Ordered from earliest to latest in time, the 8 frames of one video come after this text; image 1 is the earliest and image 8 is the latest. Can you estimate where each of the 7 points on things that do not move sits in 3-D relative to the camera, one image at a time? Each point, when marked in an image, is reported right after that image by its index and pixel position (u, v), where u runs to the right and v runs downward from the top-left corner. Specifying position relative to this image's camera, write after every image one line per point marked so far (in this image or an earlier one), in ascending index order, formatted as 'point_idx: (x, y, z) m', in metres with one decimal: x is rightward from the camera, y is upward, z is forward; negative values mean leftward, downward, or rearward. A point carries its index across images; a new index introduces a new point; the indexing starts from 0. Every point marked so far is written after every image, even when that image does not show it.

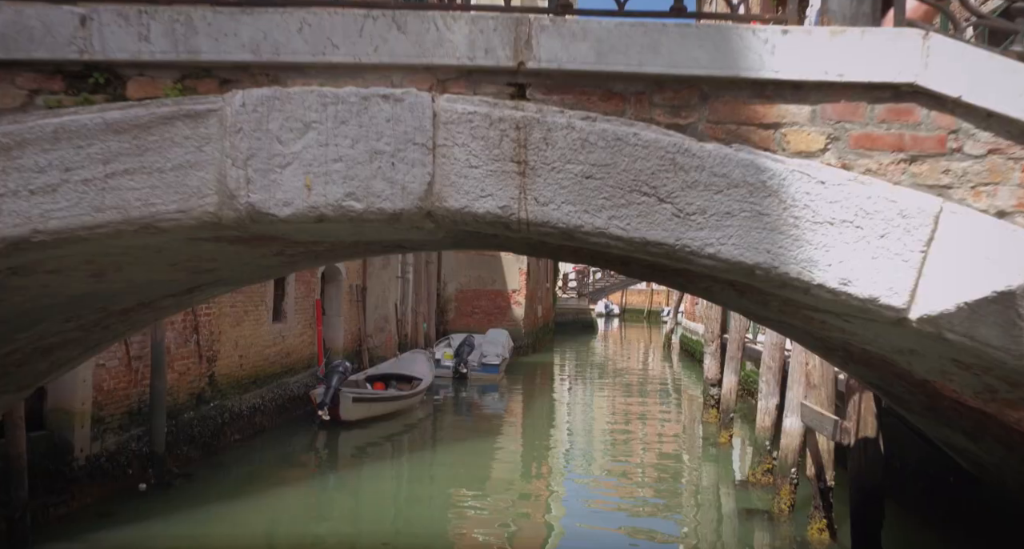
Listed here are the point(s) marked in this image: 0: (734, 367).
0: (+2.9, -1.2, +11.6) m
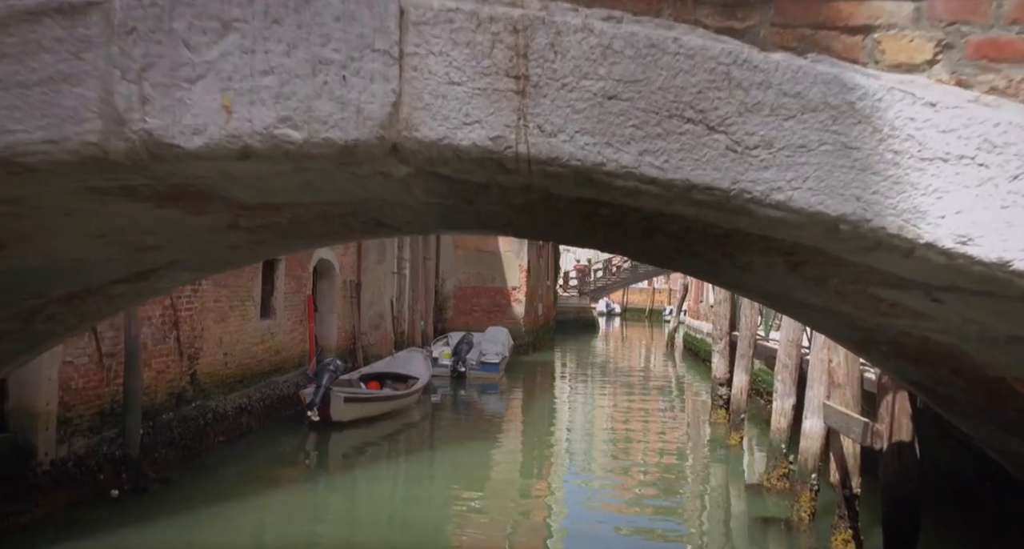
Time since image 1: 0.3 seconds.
0: (+2.9, -1.1, +11.1) m
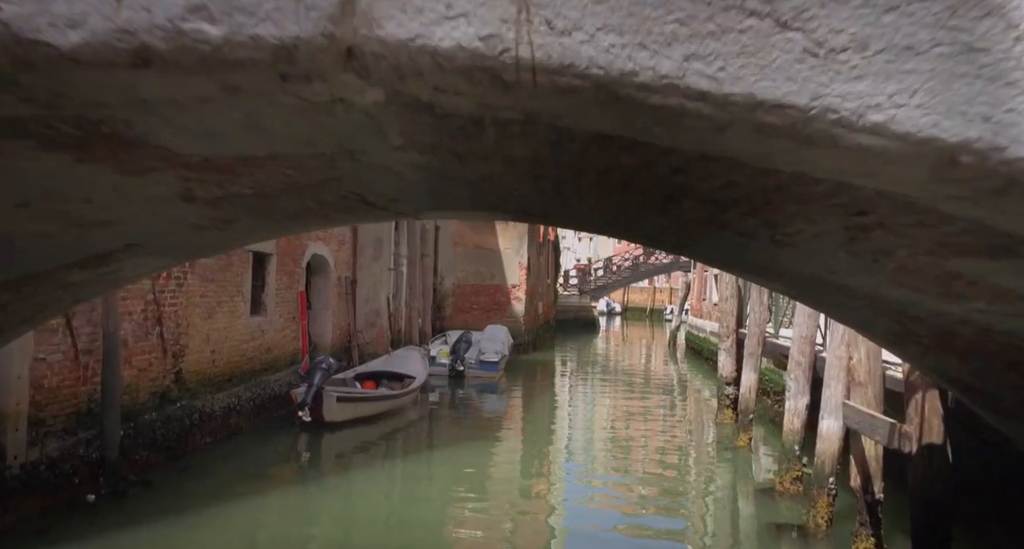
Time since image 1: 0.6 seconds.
0: (+2.9, -1.1, +10.6) m
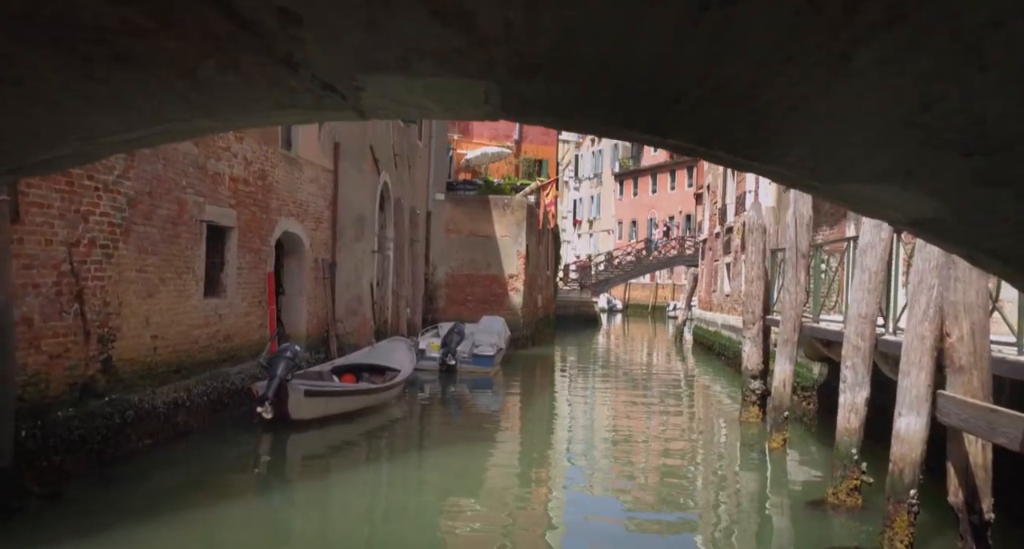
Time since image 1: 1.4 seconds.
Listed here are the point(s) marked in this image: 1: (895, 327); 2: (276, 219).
0: (+2.8, -0.8, +9.2) m
1: (+2.9, -0.4, +6.8) m
2: (-3.0, +0.7, +11.3) m
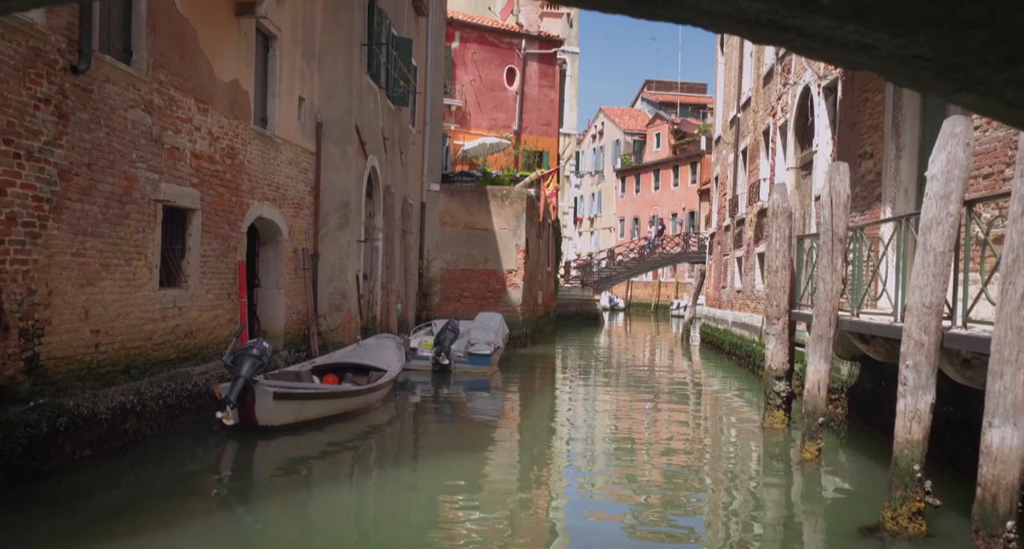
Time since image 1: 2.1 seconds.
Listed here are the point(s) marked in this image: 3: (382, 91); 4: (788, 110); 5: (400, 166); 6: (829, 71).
0: (+2.8, -0.7, +8.1) m
1: (+2.9, -0.3, +5.7) m
2: (-3.0, +0.8, +10.3) m
3: (-2.1, +3.0, +14.5) m
4: (+4.6, +2.7, +14.8) m
5: (-2.1, +2.0, +16.4) m
6: (+4.4, +2.8, +12.3) m
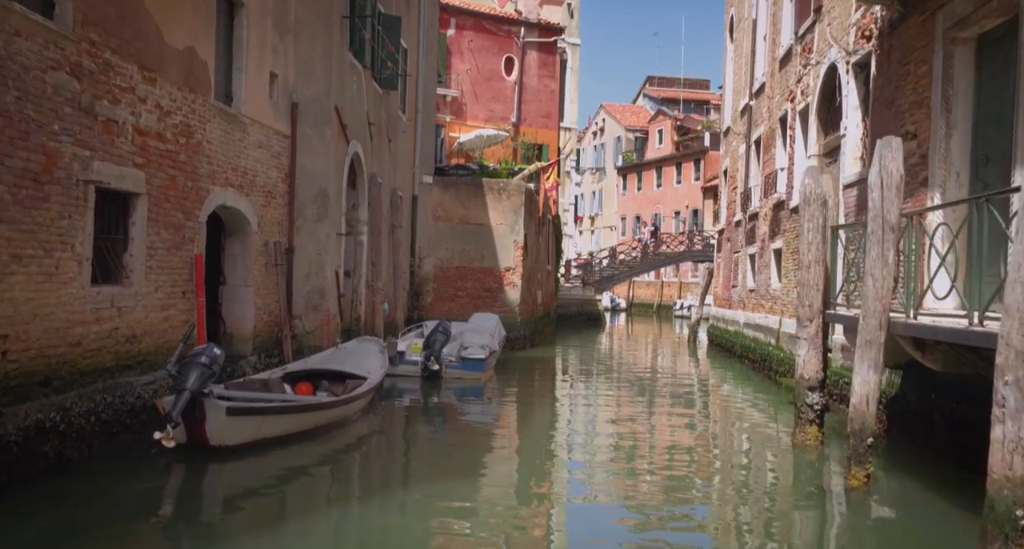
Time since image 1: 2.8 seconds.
0: (+2.8, -0.7, +6.9) m
1: (+2.9, -0.2, +4.5) m
2: (-3.1, +0.9, +9.0) m
3: (-2.2, +3.0, +13.3) m
4: (+4.5, +2.8, +13.6) m
5: (-2.1, +2.0, +15.2) m
6: (+4.3, +2.8, +11.1) m
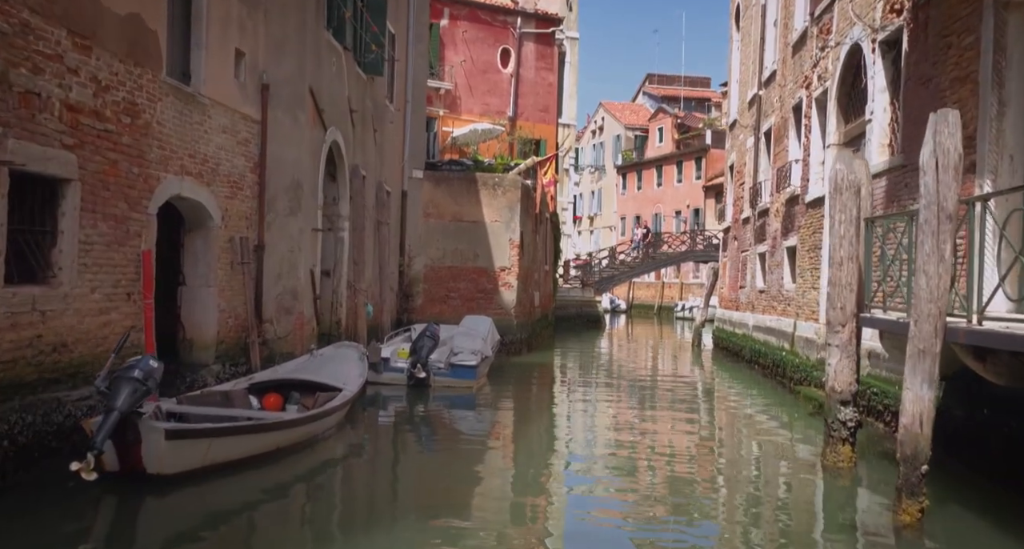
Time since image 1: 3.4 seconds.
0: (+2.7, -0.7, +5.8) m
1: (+2.8, -0.2, +3.5) m
2: (-3.2, +0.9, +8.0) m
3: (-2.3, +3.0, +12.3) m
4: (+4.4, +2.8, +12.5) m
5: (-2.2, +2.0, +14.2) m
6: (+4.3, +2.9, +10.1) m
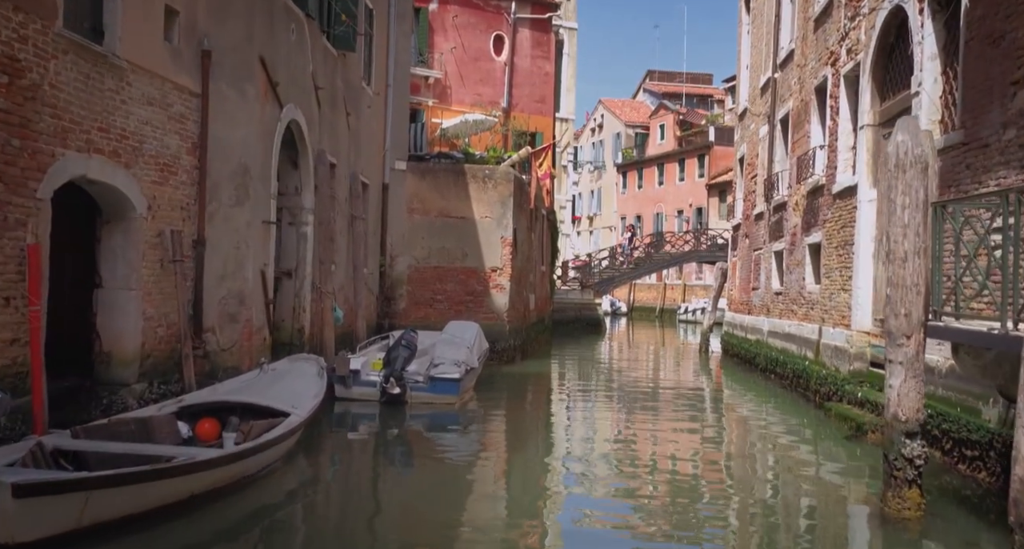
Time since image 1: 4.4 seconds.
0: (+2.6, -0.6, +4.3) m
1: (+2.7, -0.2, +1.9) m
2: (-3.3, +0.9, +6.4) m
3: (-2.4, +3.0, +10.7) m
4: (+4.3, +2.8, +11.0) m
5: (-2.4, +2.0, +12.6) m
6: (+4.1, +2.9, +8.5) m
